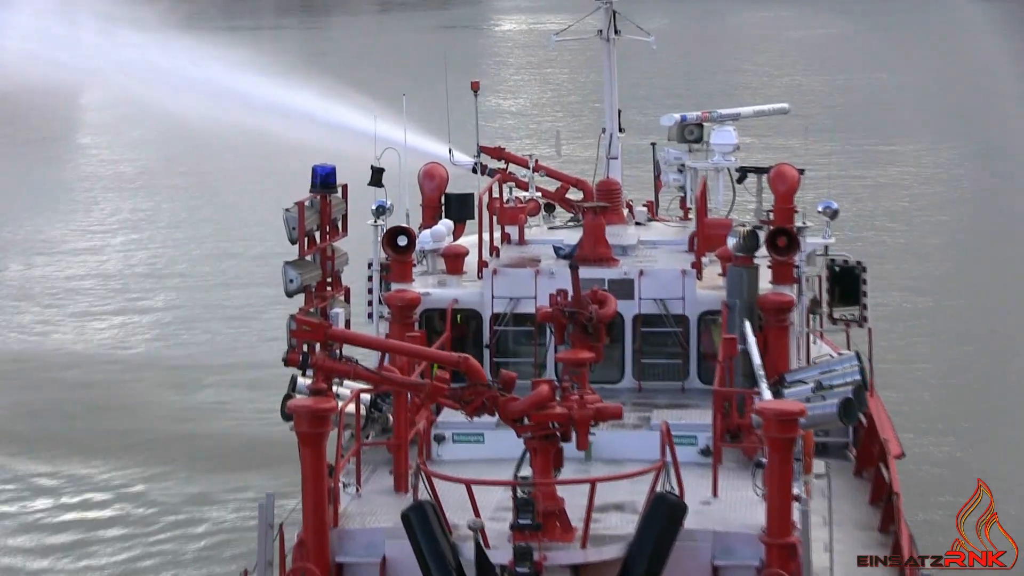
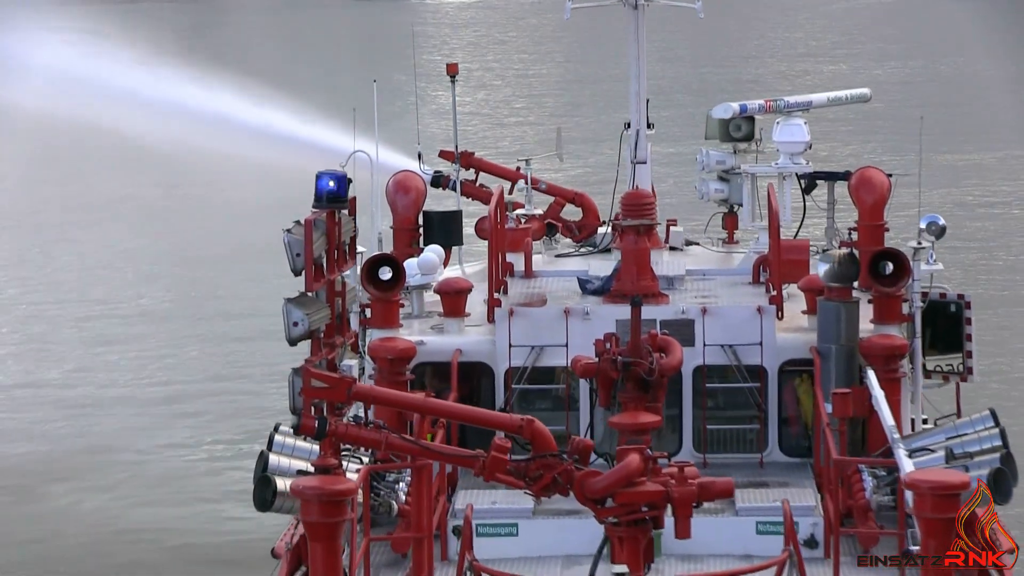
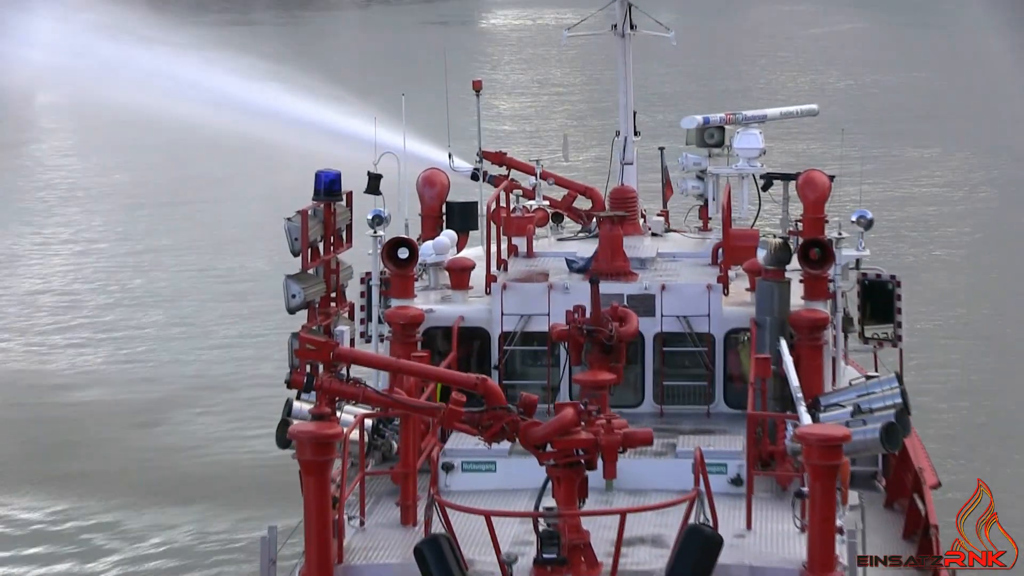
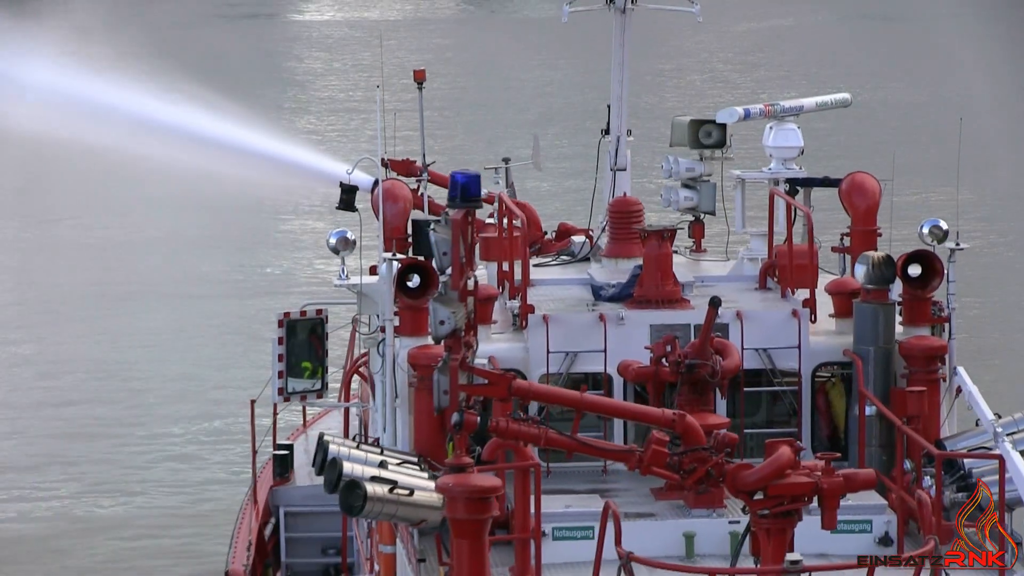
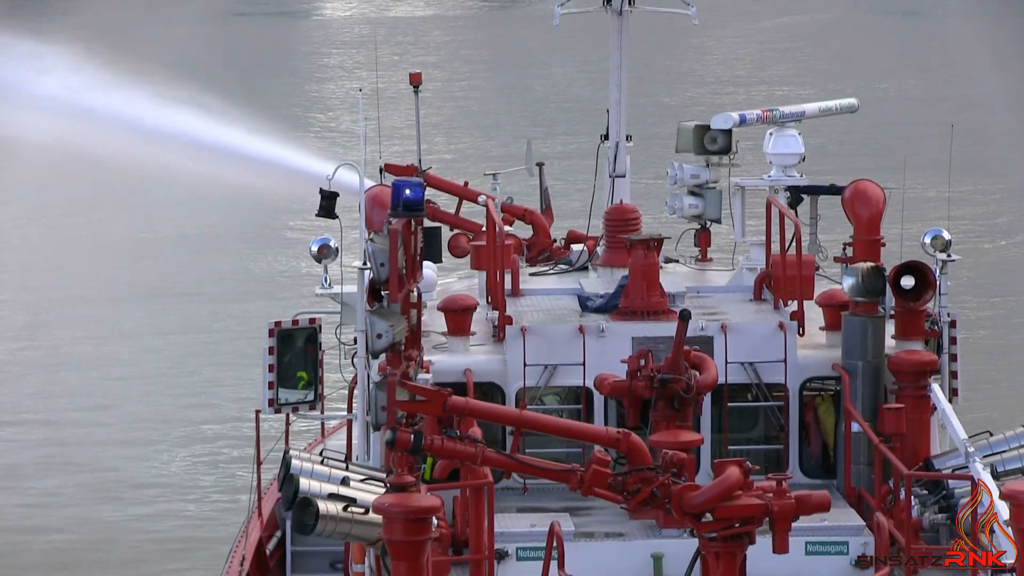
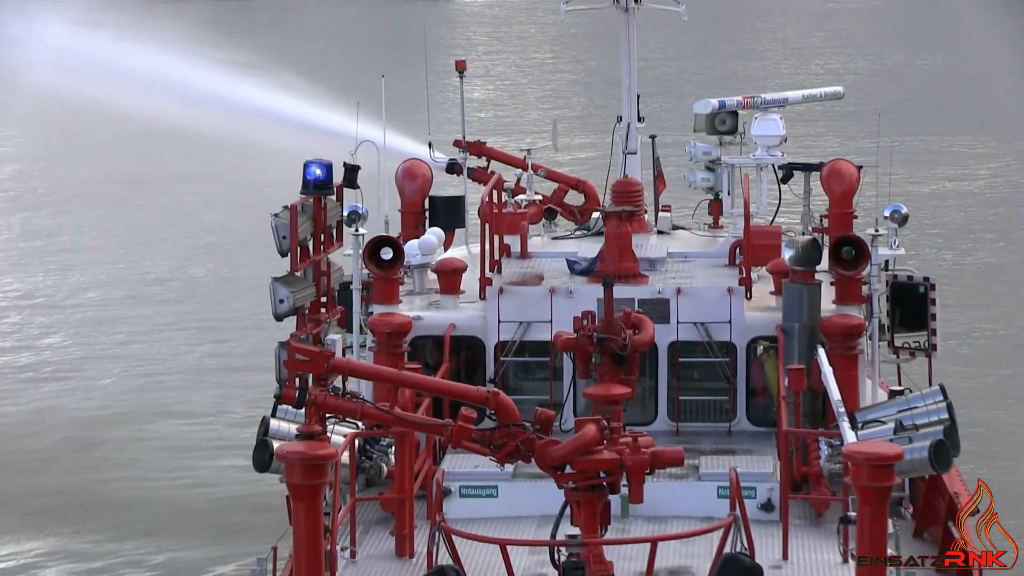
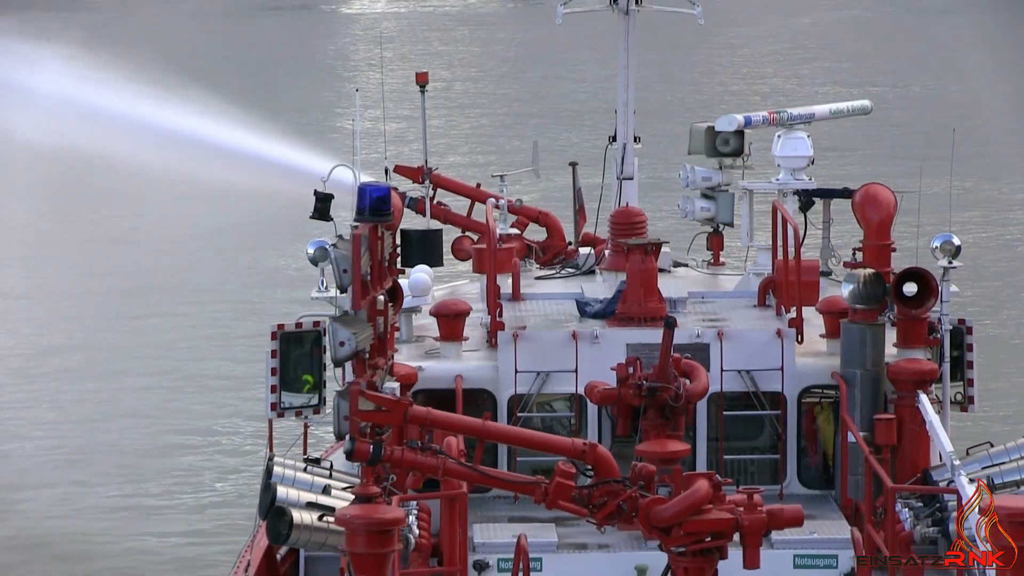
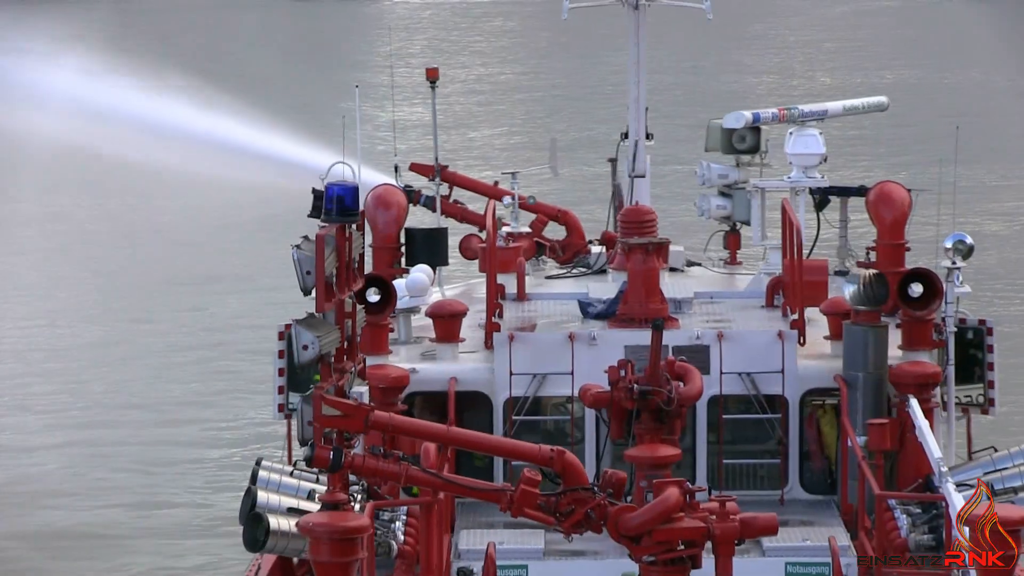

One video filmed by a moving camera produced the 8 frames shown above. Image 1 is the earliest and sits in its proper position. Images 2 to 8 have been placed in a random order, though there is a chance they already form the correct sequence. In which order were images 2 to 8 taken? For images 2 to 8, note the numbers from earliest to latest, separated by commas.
3, 6, 2, 8, 7, 5, 4
